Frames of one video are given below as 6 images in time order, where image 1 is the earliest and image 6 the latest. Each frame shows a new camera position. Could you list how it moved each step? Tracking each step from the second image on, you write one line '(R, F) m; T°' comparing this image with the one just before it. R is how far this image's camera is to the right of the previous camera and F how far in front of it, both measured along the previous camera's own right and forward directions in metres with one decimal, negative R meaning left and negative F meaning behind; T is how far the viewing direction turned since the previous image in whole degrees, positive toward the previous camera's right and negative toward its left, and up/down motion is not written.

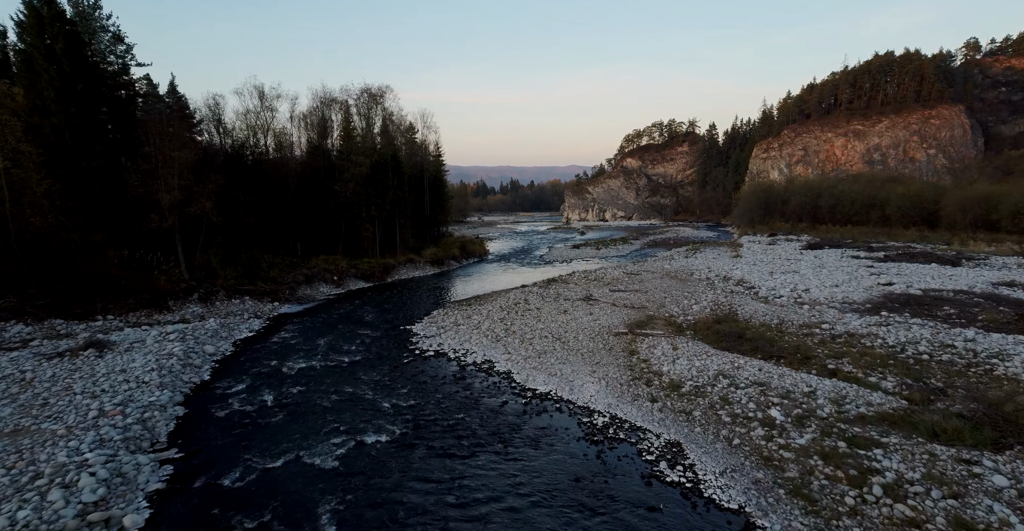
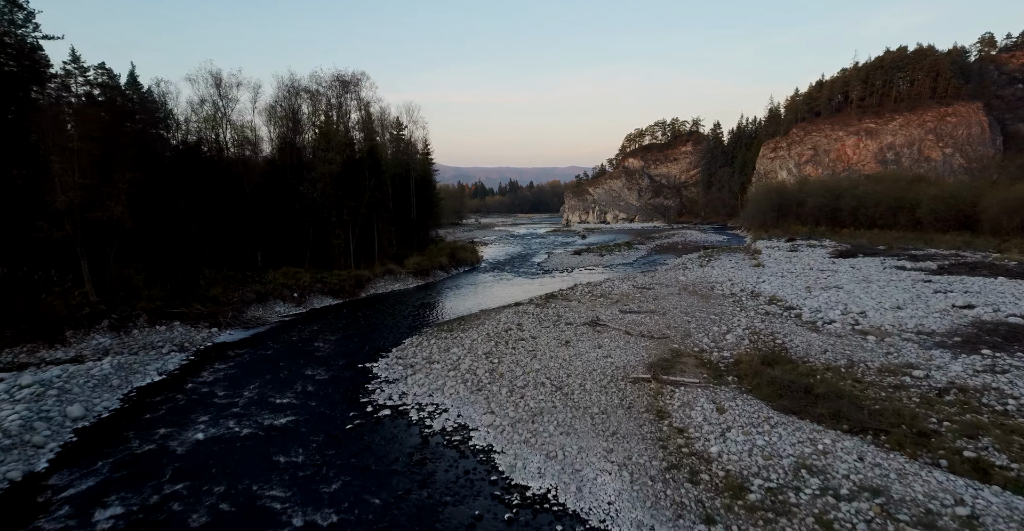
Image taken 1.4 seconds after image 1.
(+0.4, +4.3) m; 0°
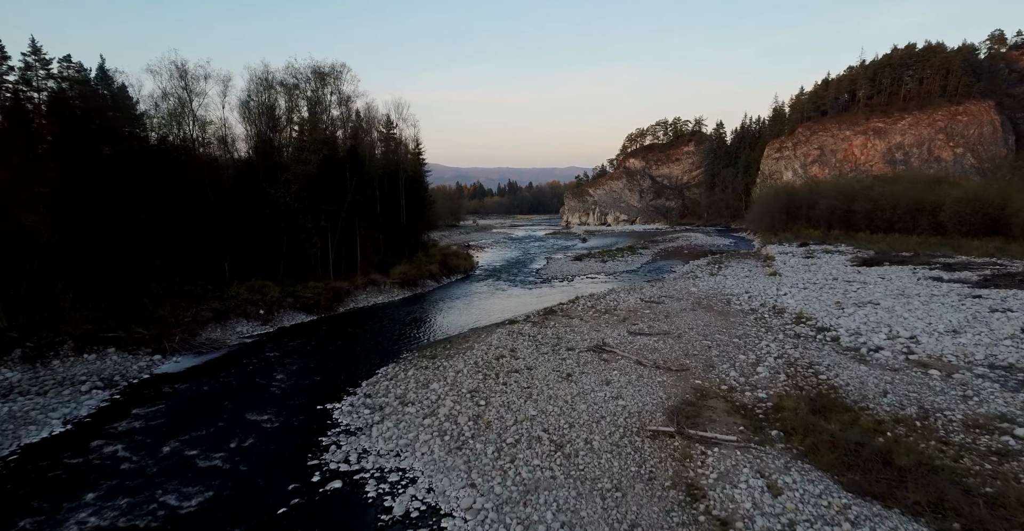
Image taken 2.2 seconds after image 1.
(+0.2, +2.8) m; 0°
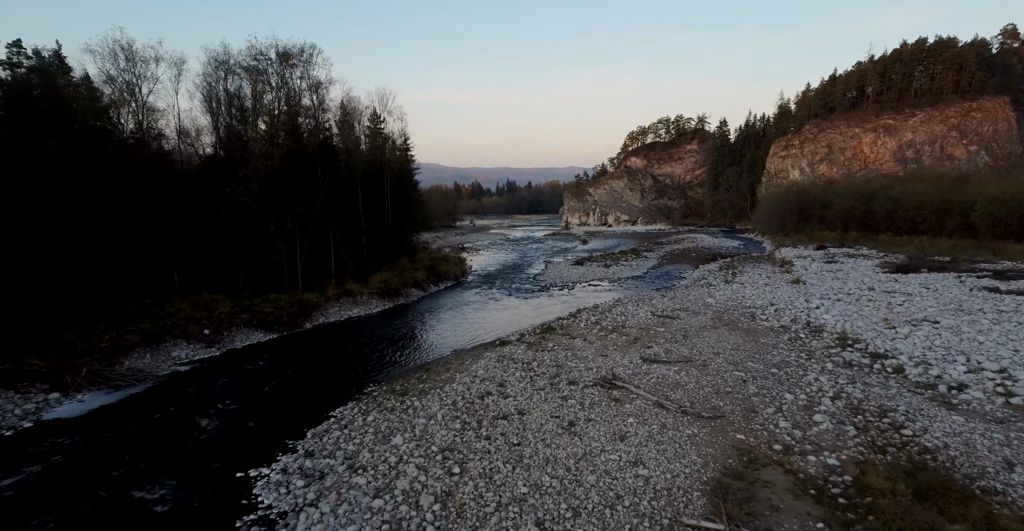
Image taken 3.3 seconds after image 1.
(+0.3, +3.4) m; 0°
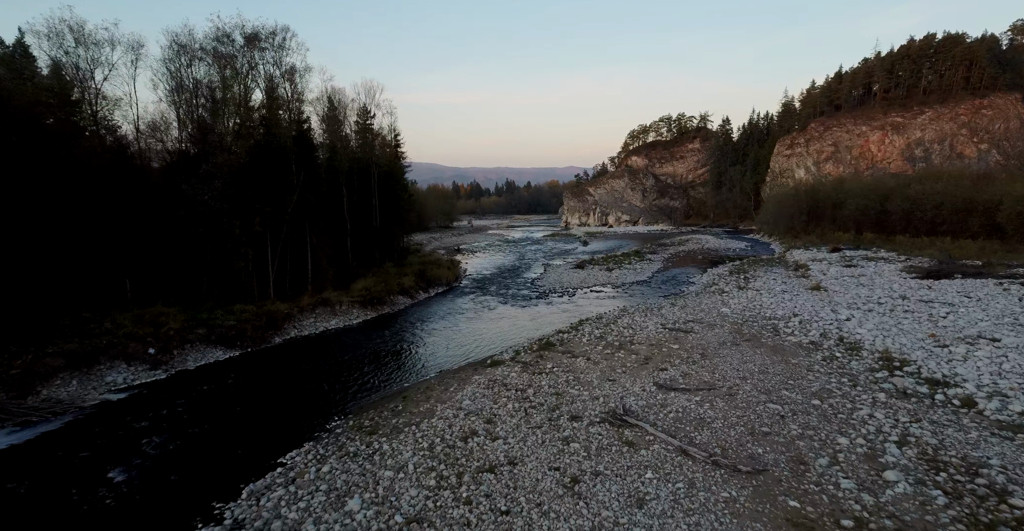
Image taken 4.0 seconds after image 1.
(+0.2, +2.5) m; 0°
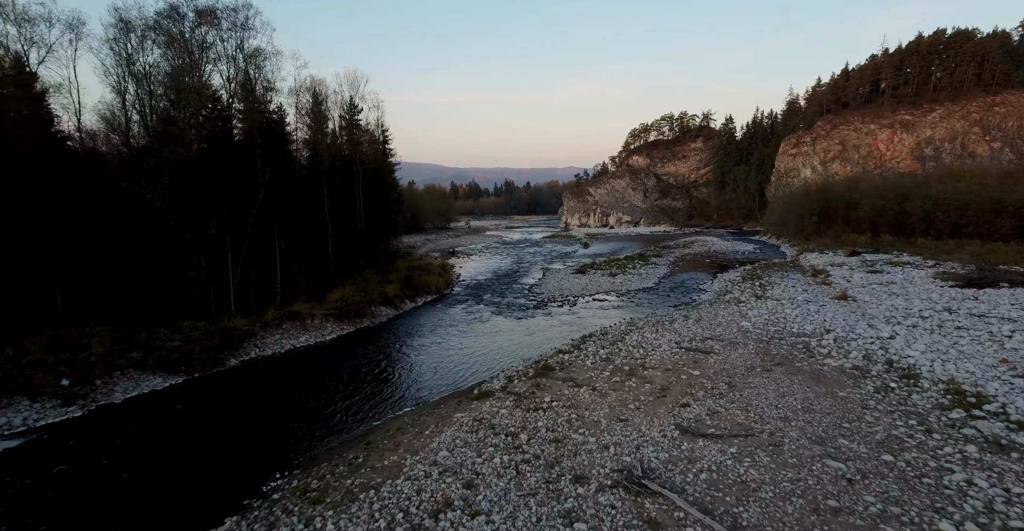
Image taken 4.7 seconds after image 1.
(+0.2, +2.8) m; 0°
